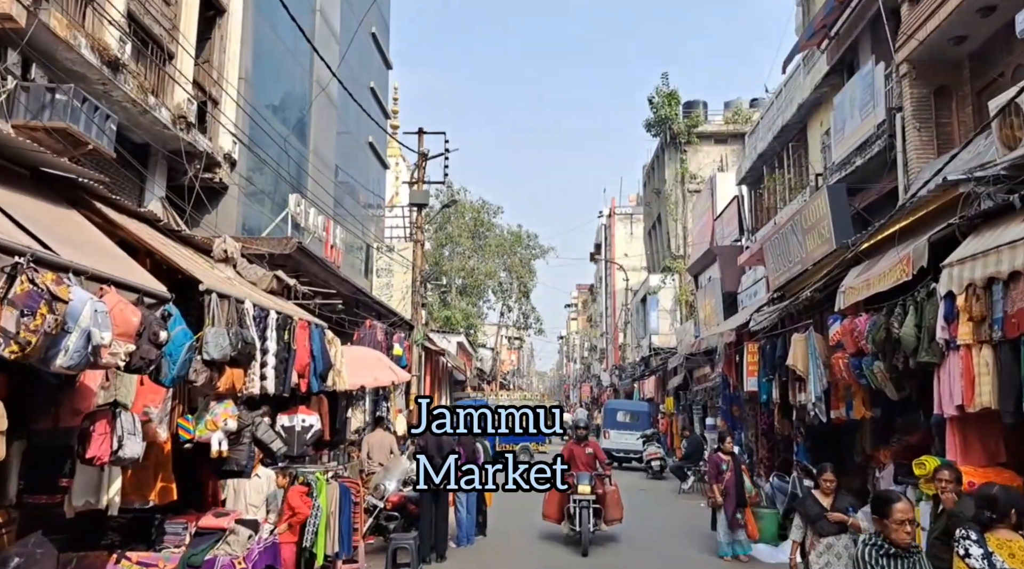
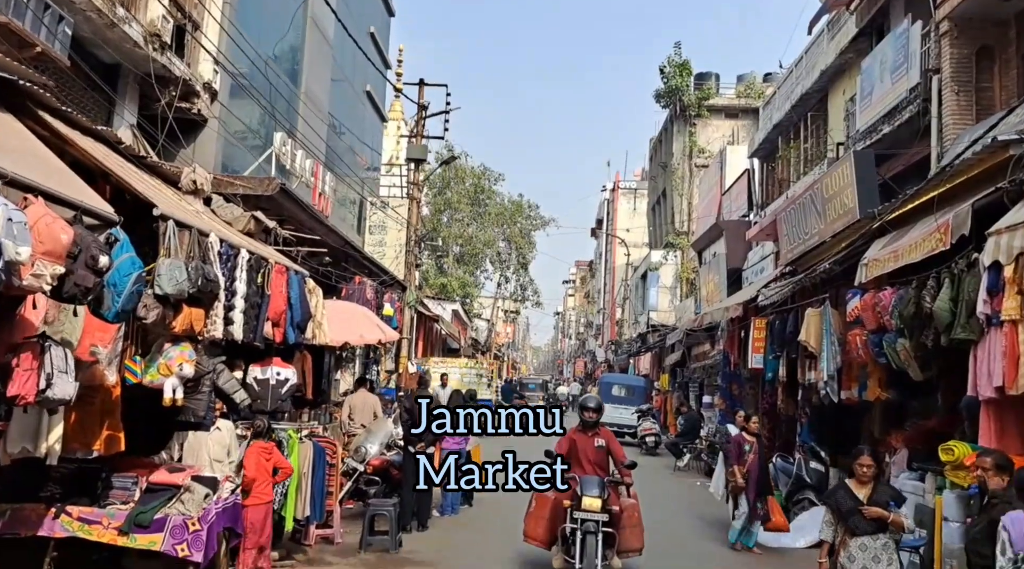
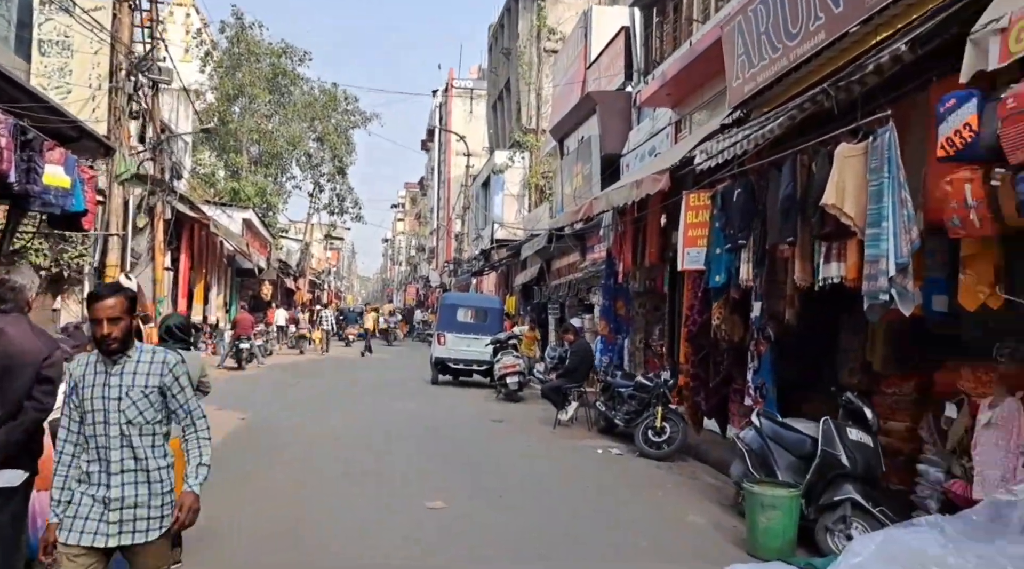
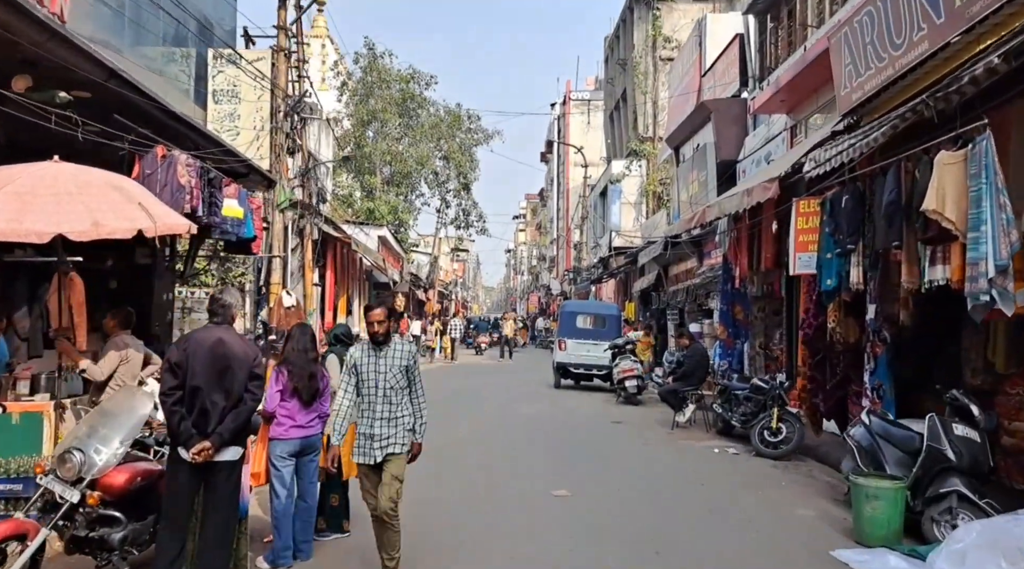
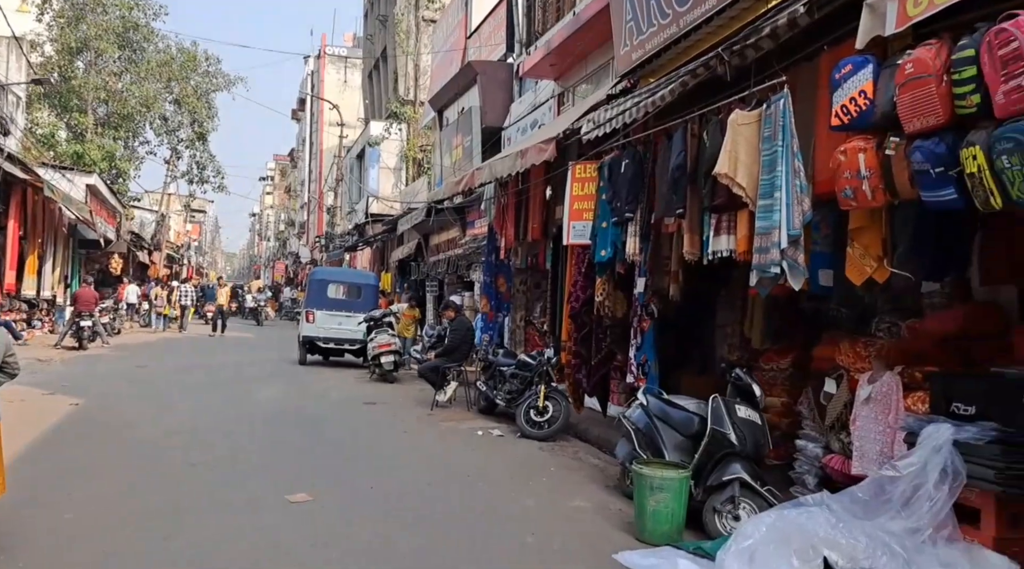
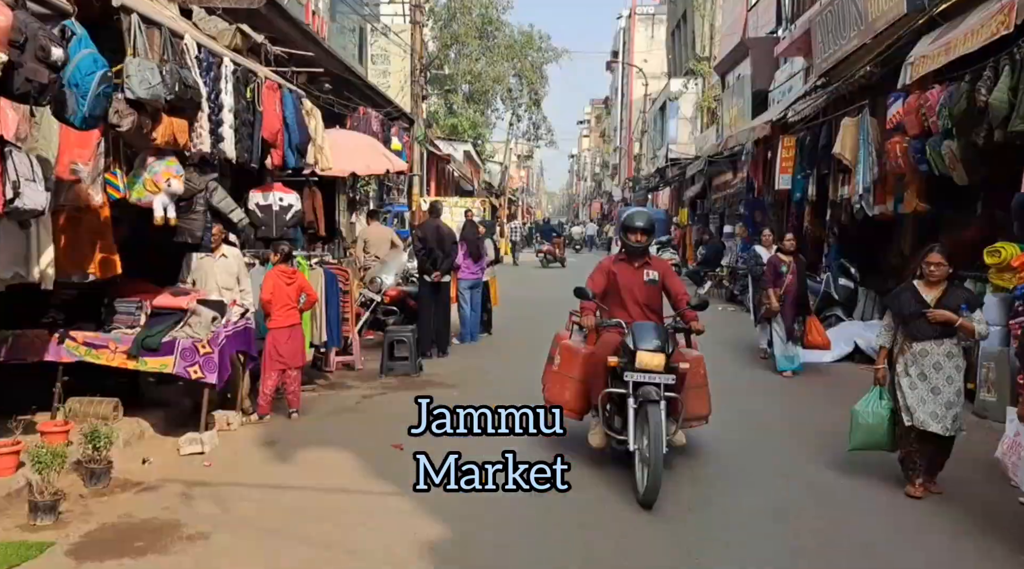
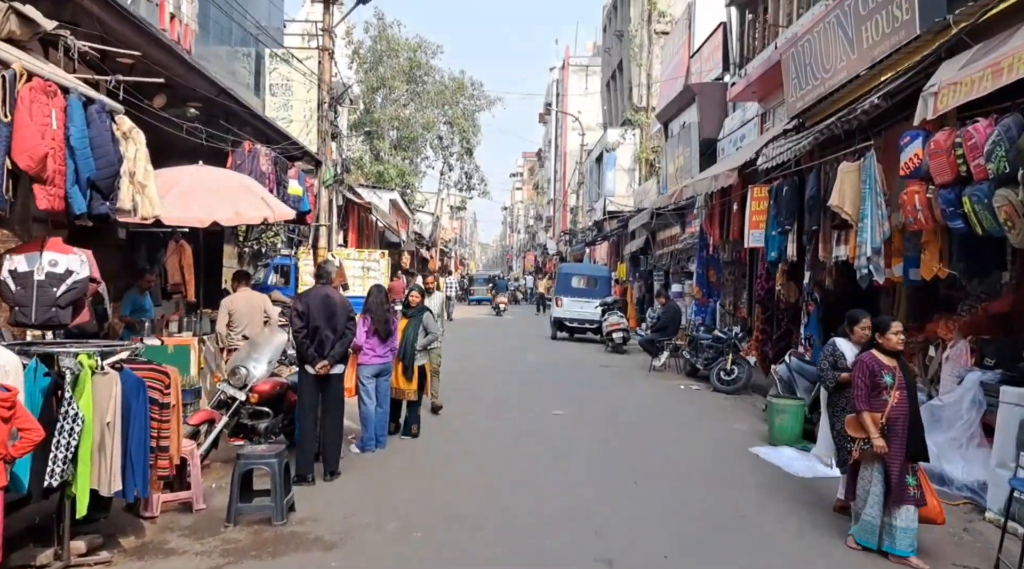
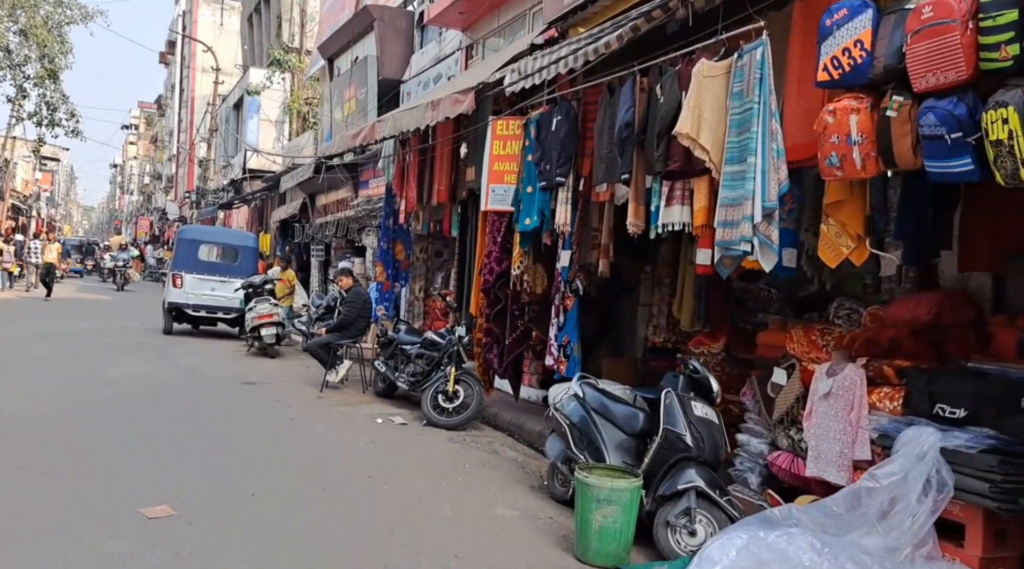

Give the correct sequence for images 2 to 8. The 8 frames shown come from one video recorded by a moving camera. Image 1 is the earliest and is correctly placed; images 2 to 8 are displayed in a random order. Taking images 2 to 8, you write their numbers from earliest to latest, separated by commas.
2, 6, 7, 4, 3, 5, 8
